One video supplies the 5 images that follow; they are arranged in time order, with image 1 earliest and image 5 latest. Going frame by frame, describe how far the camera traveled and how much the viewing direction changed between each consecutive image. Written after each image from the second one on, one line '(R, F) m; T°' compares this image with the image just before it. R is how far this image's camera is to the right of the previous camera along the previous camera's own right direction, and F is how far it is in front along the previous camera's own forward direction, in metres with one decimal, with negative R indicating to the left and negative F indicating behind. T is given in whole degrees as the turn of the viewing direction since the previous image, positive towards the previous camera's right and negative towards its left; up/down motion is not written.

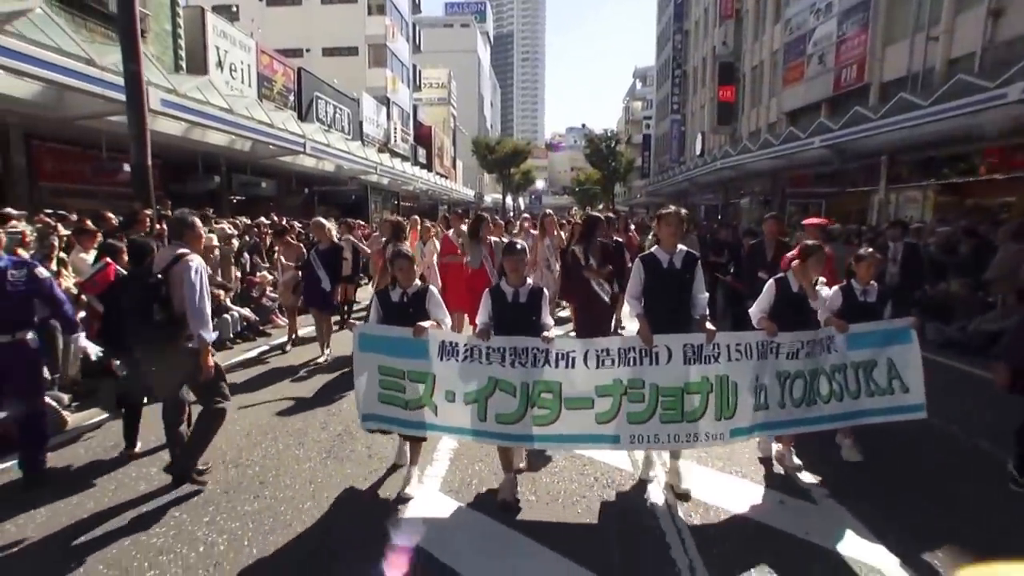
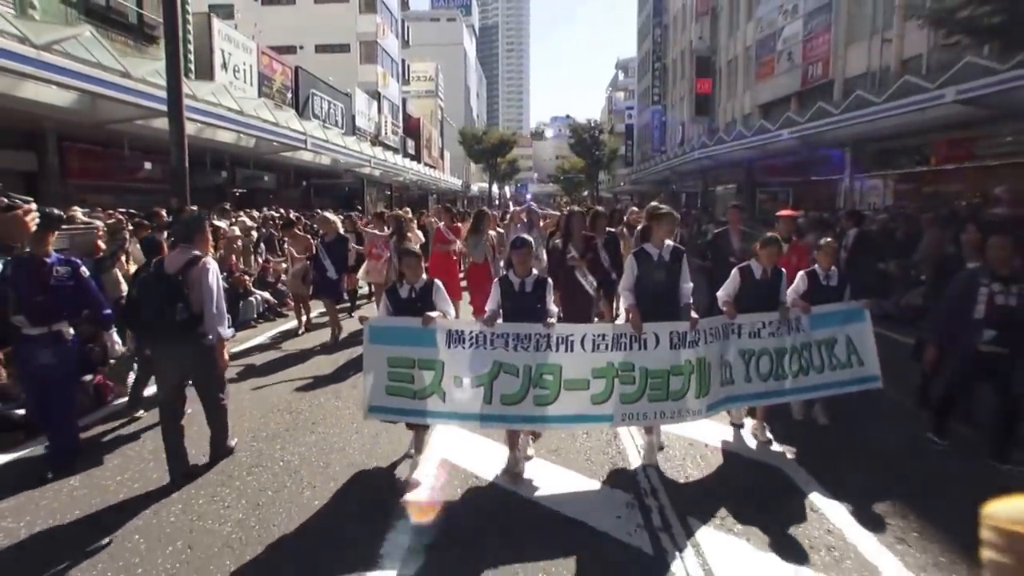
(-0.1, -1.6) m; +1°
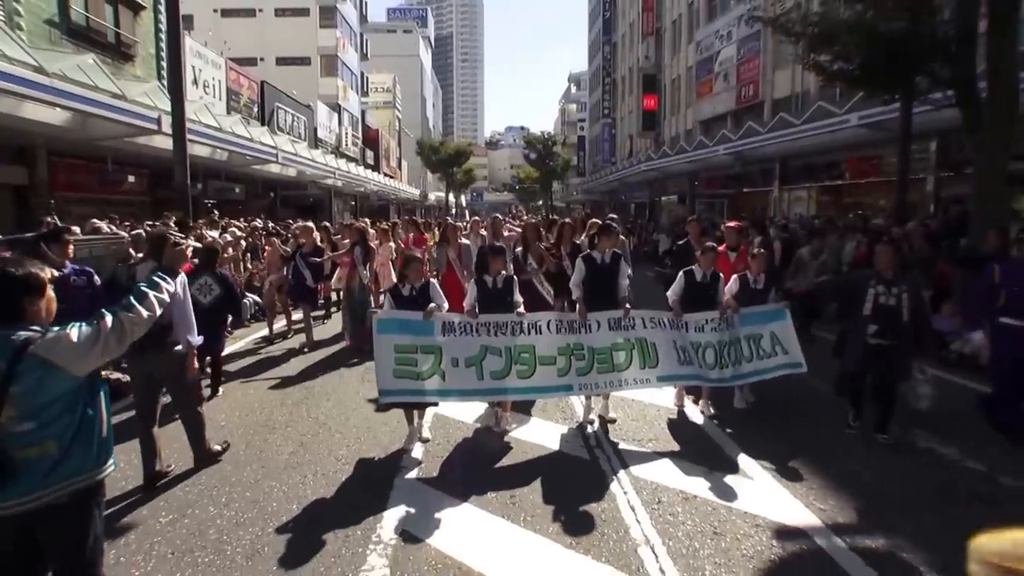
(-0.3, -1.8) m; +4°
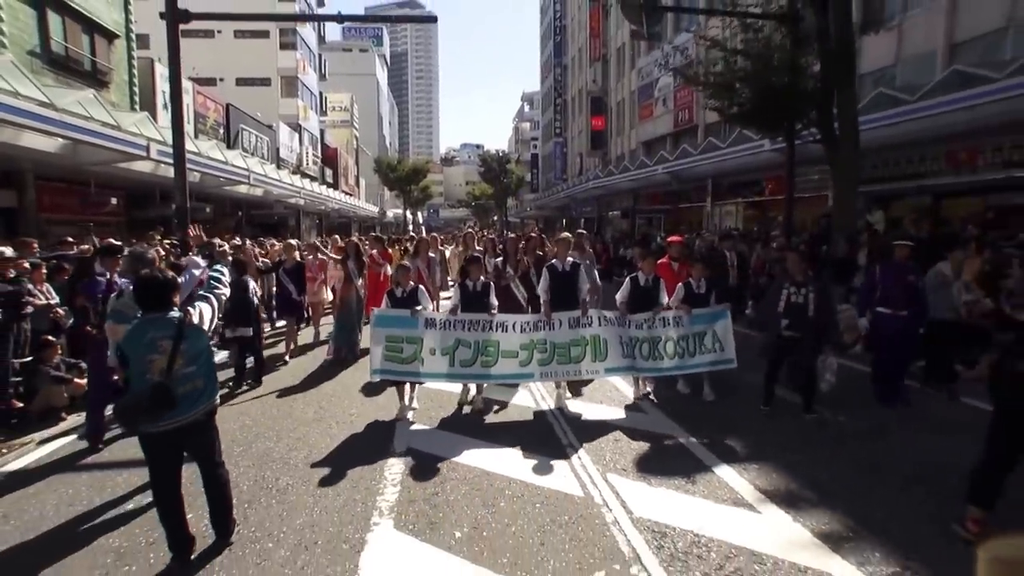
(-0.1, -2.1) m; +4°
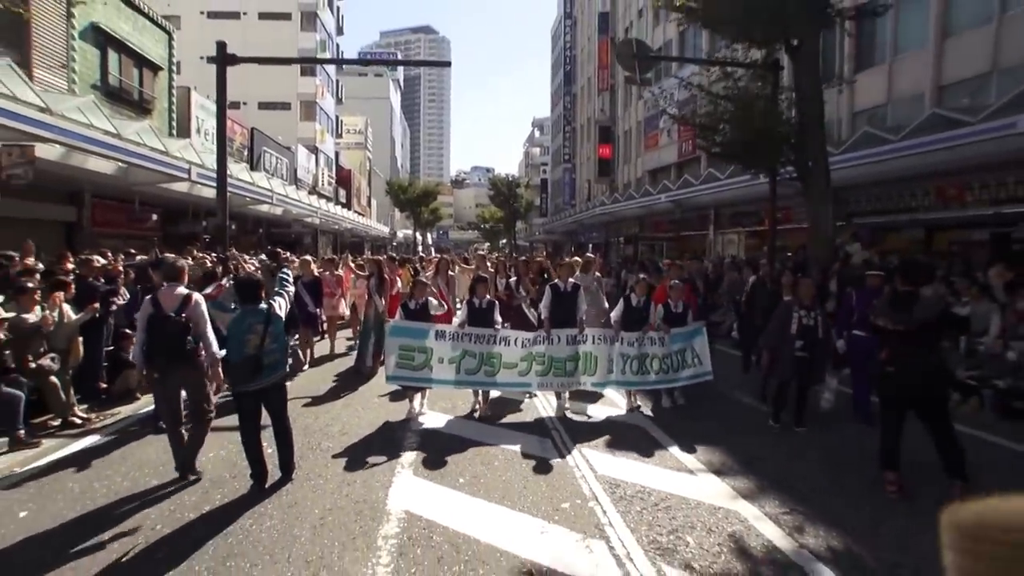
(+0.1, -1.4) m; -1°
